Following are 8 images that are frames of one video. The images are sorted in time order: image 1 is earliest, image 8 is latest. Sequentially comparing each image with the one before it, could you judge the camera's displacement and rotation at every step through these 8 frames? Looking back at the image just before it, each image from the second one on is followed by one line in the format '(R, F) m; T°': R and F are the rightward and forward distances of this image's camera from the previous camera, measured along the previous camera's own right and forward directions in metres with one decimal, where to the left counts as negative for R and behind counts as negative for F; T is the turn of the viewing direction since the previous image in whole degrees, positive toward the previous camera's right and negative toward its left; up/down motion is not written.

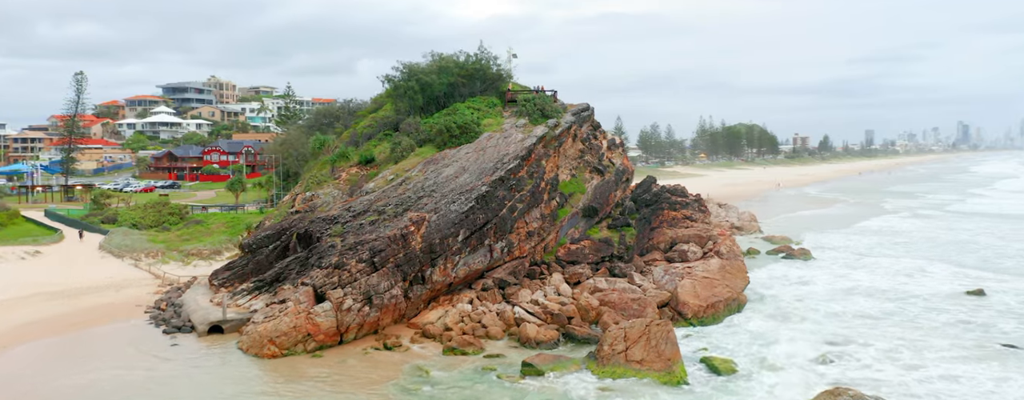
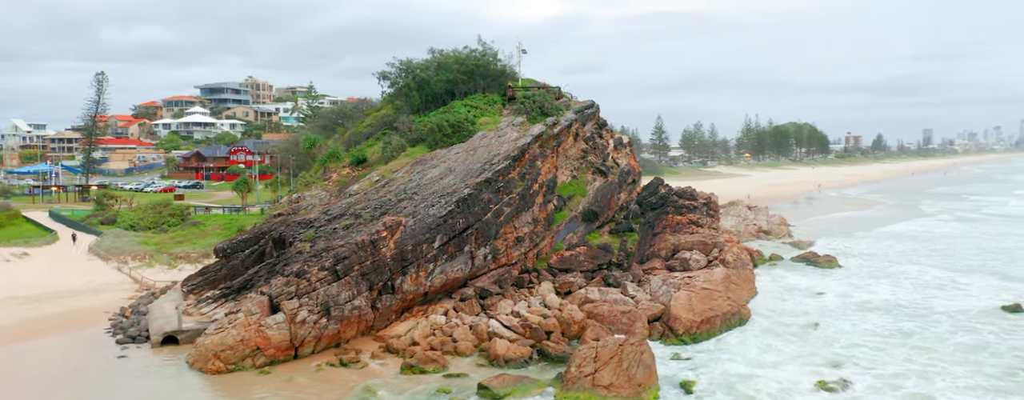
(+2.0, +1.8) m; -4°
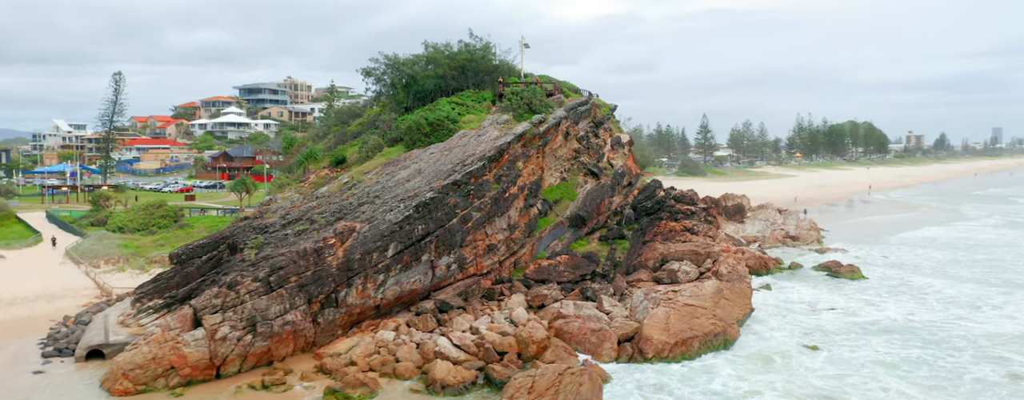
(+2.7, +2.1) m; -4°
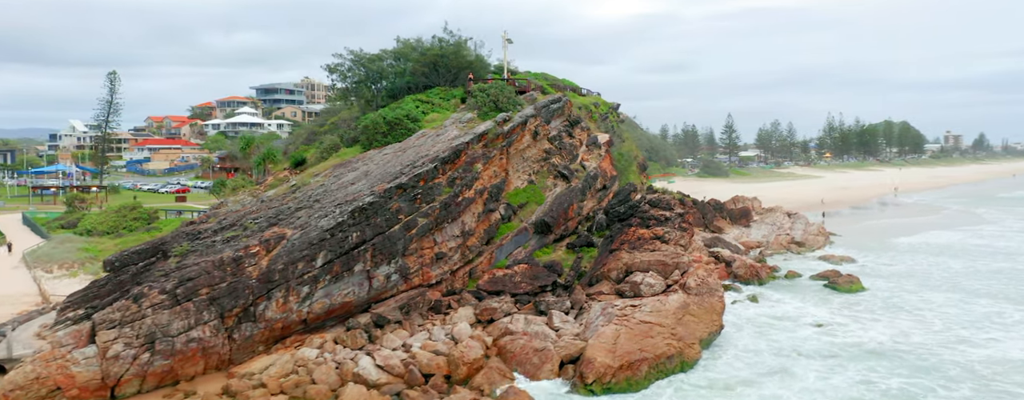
(+2.6, +1.8) m; -2°
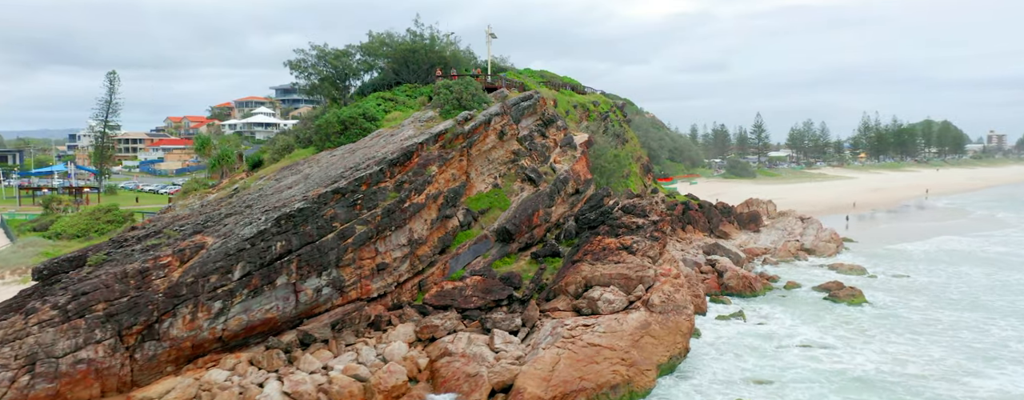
(+2.5, +1.9) m; -3°
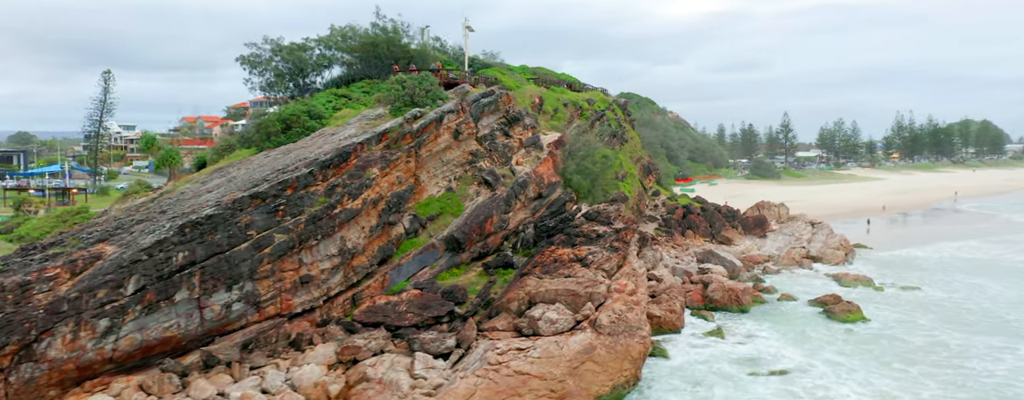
(+2.5, +2.0) m; -2°
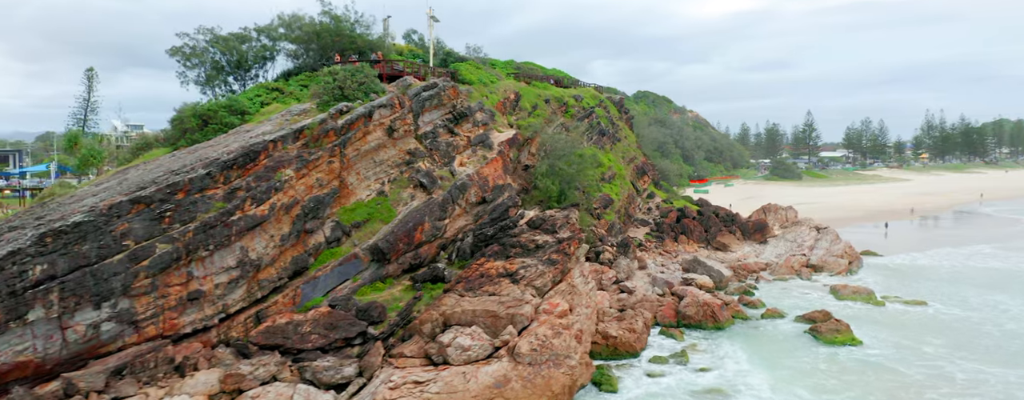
(+2.6, +2.3) m; -2°
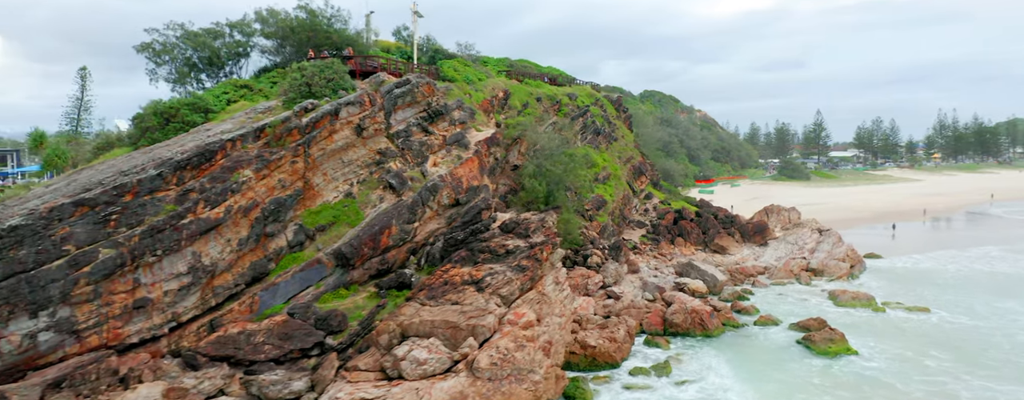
(+1.1, +1.0) m; -1°
